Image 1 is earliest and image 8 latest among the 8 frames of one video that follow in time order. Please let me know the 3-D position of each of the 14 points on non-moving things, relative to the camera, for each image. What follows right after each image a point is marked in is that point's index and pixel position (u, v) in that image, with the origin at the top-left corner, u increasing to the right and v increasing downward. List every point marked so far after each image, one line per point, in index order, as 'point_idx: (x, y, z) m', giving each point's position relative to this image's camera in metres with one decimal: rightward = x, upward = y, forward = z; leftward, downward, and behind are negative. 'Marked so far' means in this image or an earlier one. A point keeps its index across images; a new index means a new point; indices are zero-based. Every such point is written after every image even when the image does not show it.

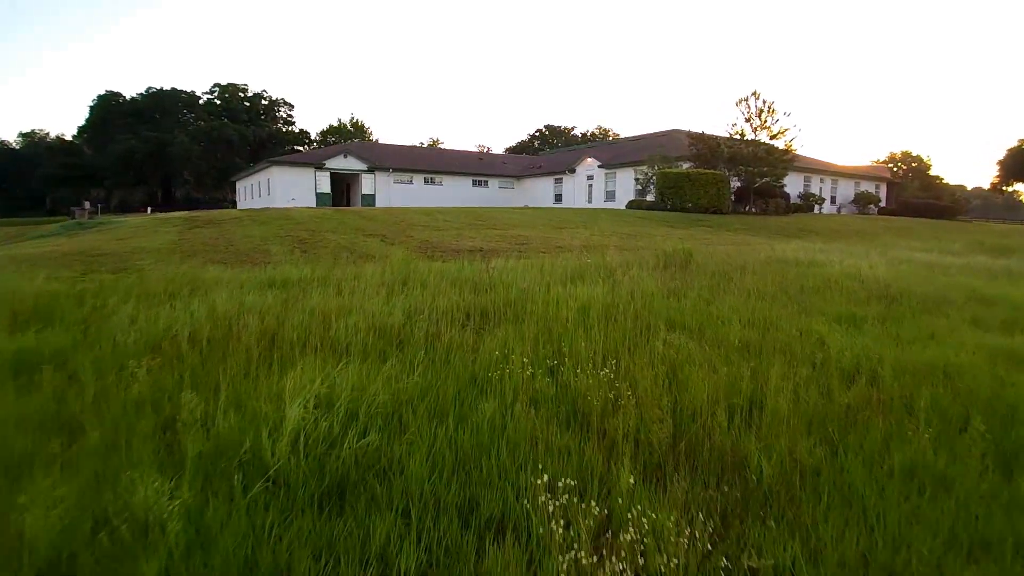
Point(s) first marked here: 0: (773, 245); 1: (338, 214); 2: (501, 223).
0: (+4.1, +0.7, +12.9) m
1: (-3.1, +1.4, +14.3) m
2: (-0.2, +1.2, +13.6) m
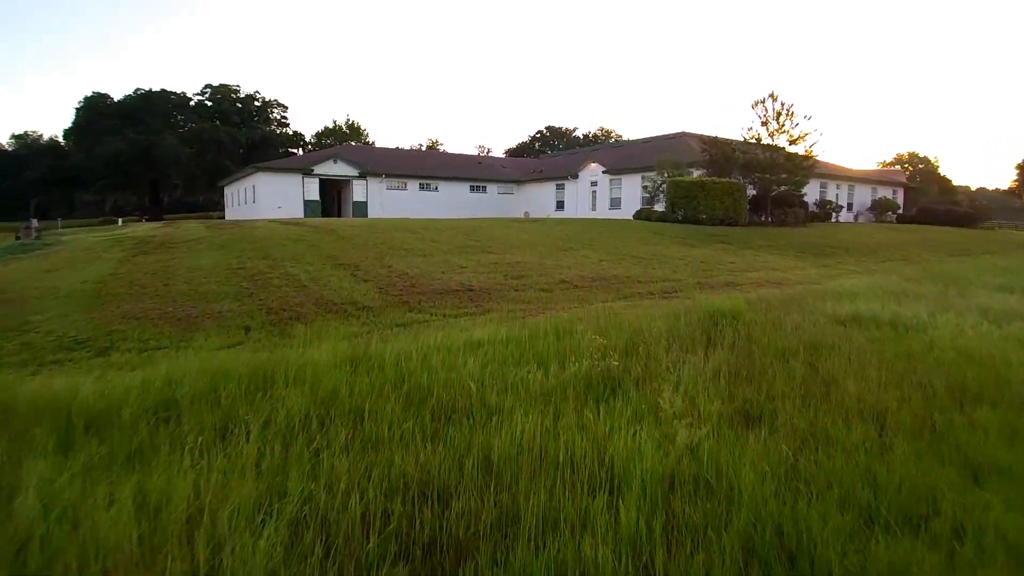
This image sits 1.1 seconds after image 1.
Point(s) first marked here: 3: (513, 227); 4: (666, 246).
0: (+4.1, +0.2, +11.3) m
1: (-3.1, +0.9, +12.7) m
2: (-0.2, +0.7, +12.0) m
3: (0.0, +1.3, +16.1) m
4: (+2.4, +0.7, +12.9) m
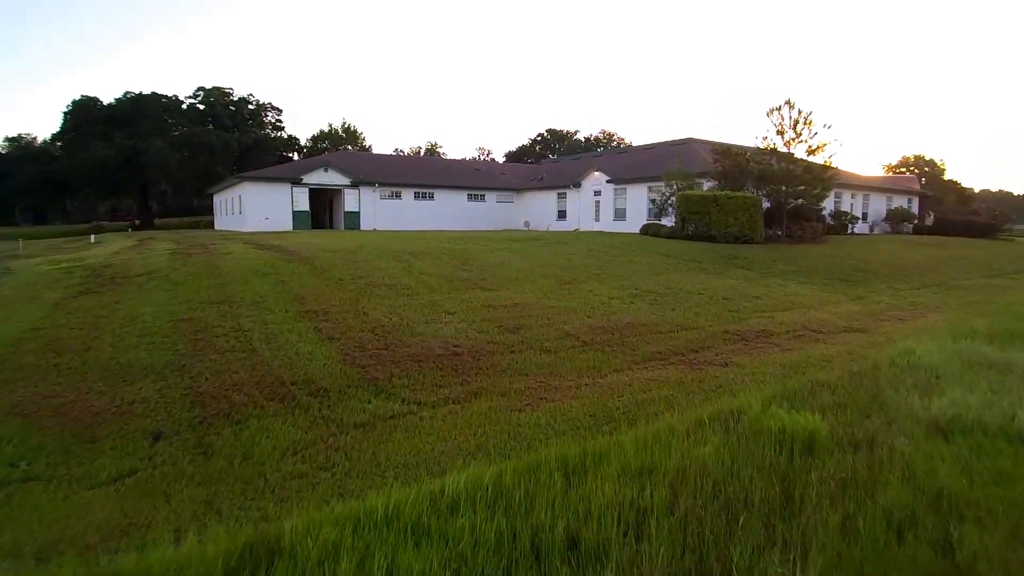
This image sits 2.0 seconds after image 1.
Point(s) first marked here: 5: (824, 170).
0: (+4.0, -0.3, +10.0) m
1: (-3.2, +0.4, +11.4) m
2: (-0.3, +0.2, +10.7) m
3: (0.0, +0.8, +14.8) m
4: (+2.4, +0.2, +11.7) m
5: (+7.2, +2.8, +18.9) m
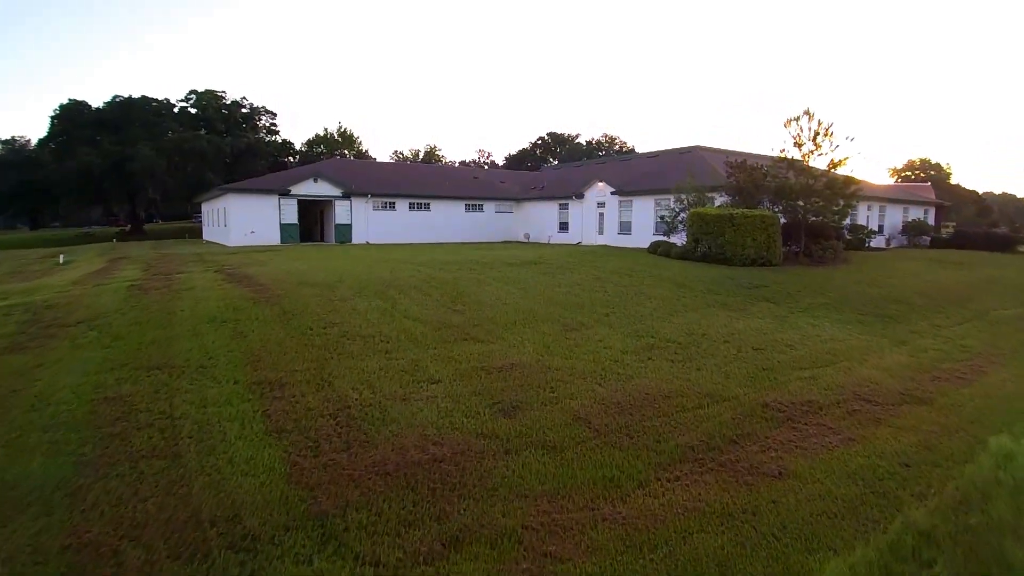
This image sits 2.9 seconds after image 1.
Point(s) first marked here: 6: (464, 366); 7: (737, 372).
0: (+4.0, -0.8, +8.7) m
1: (-3.2, -0.1, +10.1) m
2: (-0.3, -0.3, +9.4) m
3: (-0.1, +0.3, +13.5) m
4: (+2.4, -0.3, +10.4) m
5: (+7.2, +2.2, +17.6) m
6: (-0.4, -0.7, +7.0) m
7: (+2.1, -0.8, +7.4) m
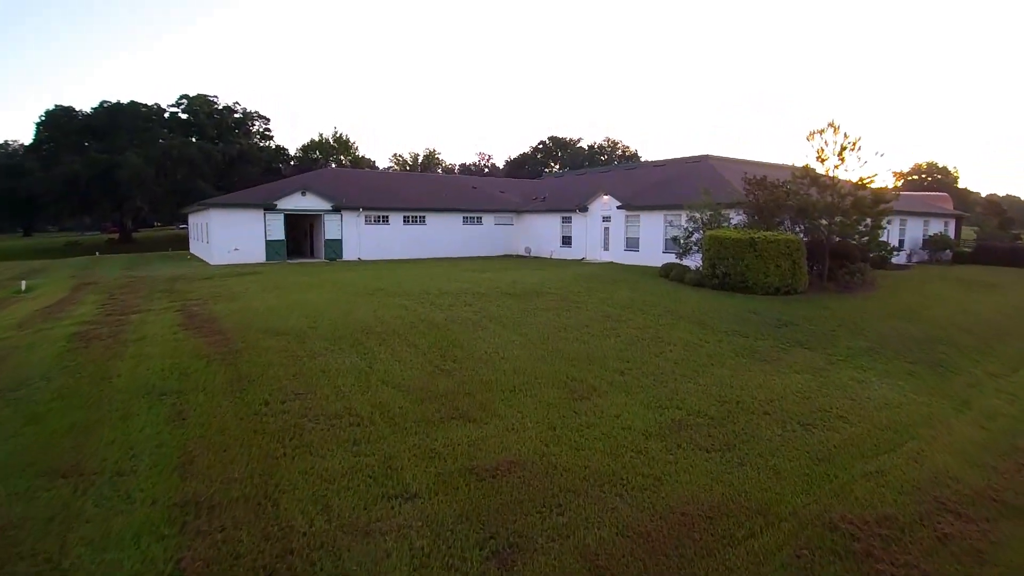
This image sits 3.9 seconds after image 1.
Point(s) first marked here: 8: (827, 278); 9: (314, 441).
0: (+4.0, -1.3, +7.3) m
1: (-3.2, -0.6, +8.7) m
2: (-0.3, -0.8, +8.0) m
3: (-0.1, -0.3, +12.1) m
4: (+2.4, -0.9, +9.0) m
5: (+7.2, +1.7, +16.2) m
6: (-0.4, -1.2, +5.6) m
7: (+2.0, -1.3, +6.0) m
8: (+6.5, +0.2, +16.7) m
9: (-1.4, -1.1, +6.0) m
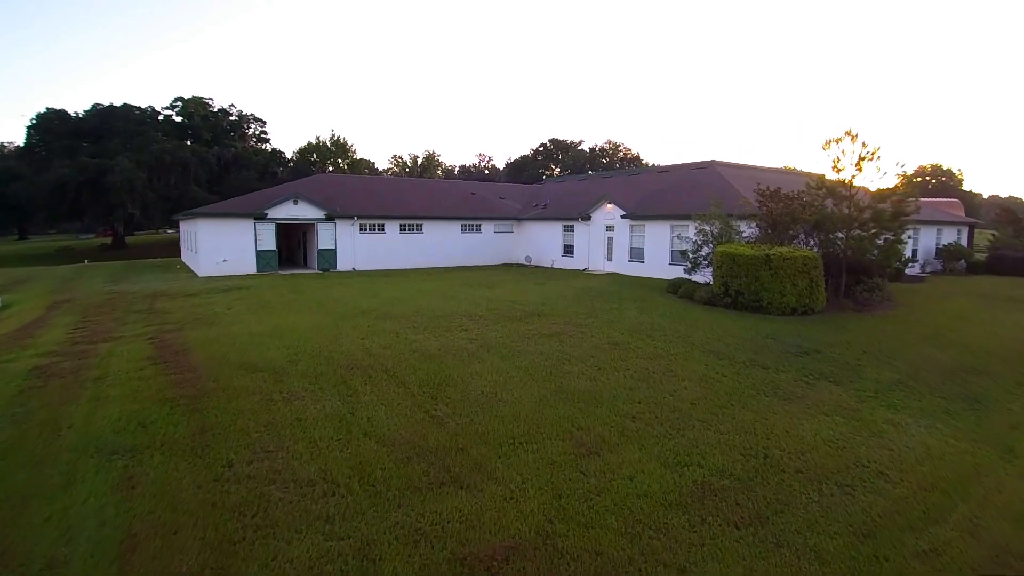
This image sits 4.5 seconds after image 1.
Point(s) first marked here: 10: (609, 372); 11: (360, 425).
0: (+4.0, -1.7, +6.5) m
1: (-3.2, -1.0, +7.9) m
2: (-0.3, -1.2, +7.2) m
3: (-0.1, -0.6, +11.3) m
4: (+2.4, -1.2, +8.2) m
5: (+7.2, +1.3, +15.4) m
6: (-0.5, -1.6, +4.8) m
7: (+2.0, -1.7, +5.2) m
8: (+6.5, -0.1, +15.9) m
9: (-1.4, -1.5, +5.1) m
10: (+1.1, -1.0, +9.1) m
11: (-1.3, -1.2, +6.9) m
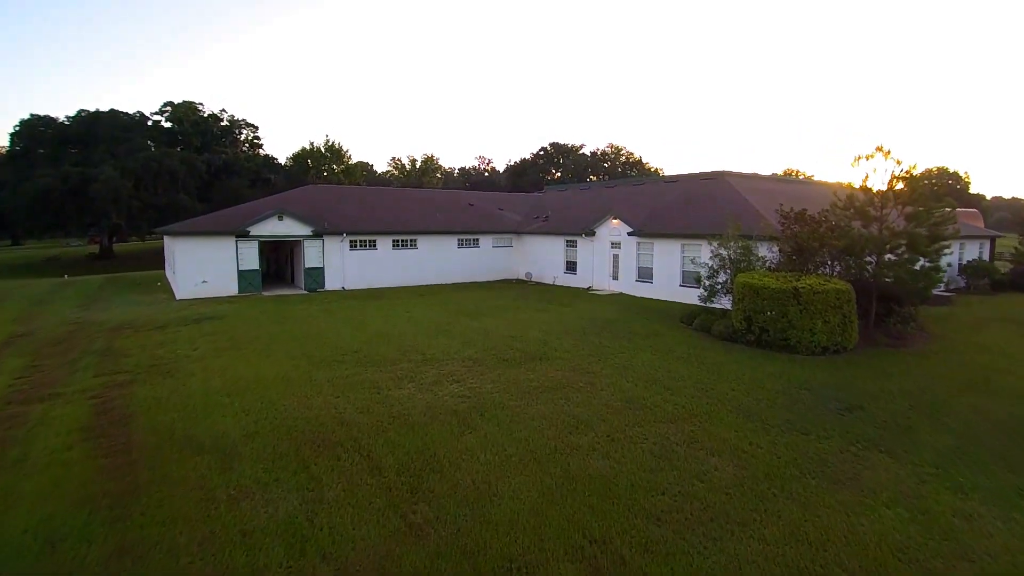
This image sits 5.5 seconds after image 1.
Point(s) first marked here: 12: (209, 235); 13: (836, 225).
0: (+4.0, -2.2, +5.1) m
1: (-3.2, -1.5, +6.5) m
2: (-0.3, -1.7, +5.8) m
3: (-0.1, -1.2, +9.9) m
4: (+2.3, -1.8, +6.8) m
5: (+7.2, +0.8, +14.0) m
6: (-0.5, -2.1, +3.4) m
7: (+2.0, -2.2, +3.8) m
8: (+6.5, -0.7, +14.5) m
9: (-1.5, -2.0, +3.8) m
10: (+1.1, -1.5, +7.8) m
11: (-1.3, -1.7, +5.5) m
12: (-7.4, +1.3, +19.9) m
13: (+5.8, +1.2, +14.6) m
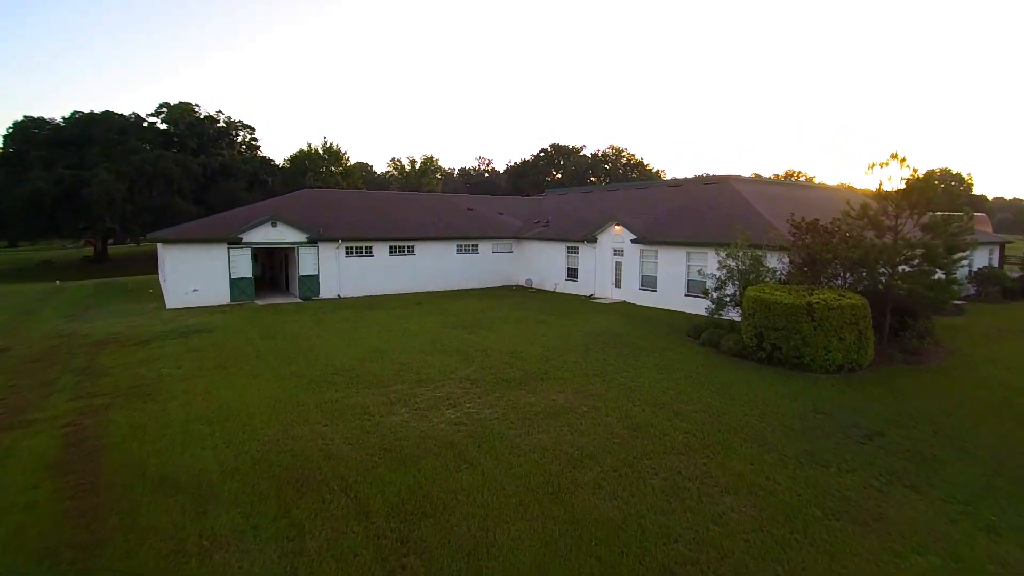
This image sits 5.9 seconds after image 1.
0: (+4.0, -2.4, +4.6) m
1: (-3.2, -1.8, +6.0) m
2: (-0.3, -2.0, +5.3) m
3: (-0.1, -1.4, +9.4) m
4: (+2.3, -2.0, +6.2) m
5: (+7.2, +0.6, +13.5) m
6: (-0.5, -2.4, +2.9) m
7: (+2.0, -2.4, +3.3) m
8: (+6.5, -0.9, +14.0) m
9: (-1.5, -2.2, +3.2) m
10: (+1.1, -1.7, +7.2) m
11: (-1.3, -2.0, +5.0) m
12: (-7.4, +1.1, +19.4) m
13: (+5.8, +0.9, +14.1) m
